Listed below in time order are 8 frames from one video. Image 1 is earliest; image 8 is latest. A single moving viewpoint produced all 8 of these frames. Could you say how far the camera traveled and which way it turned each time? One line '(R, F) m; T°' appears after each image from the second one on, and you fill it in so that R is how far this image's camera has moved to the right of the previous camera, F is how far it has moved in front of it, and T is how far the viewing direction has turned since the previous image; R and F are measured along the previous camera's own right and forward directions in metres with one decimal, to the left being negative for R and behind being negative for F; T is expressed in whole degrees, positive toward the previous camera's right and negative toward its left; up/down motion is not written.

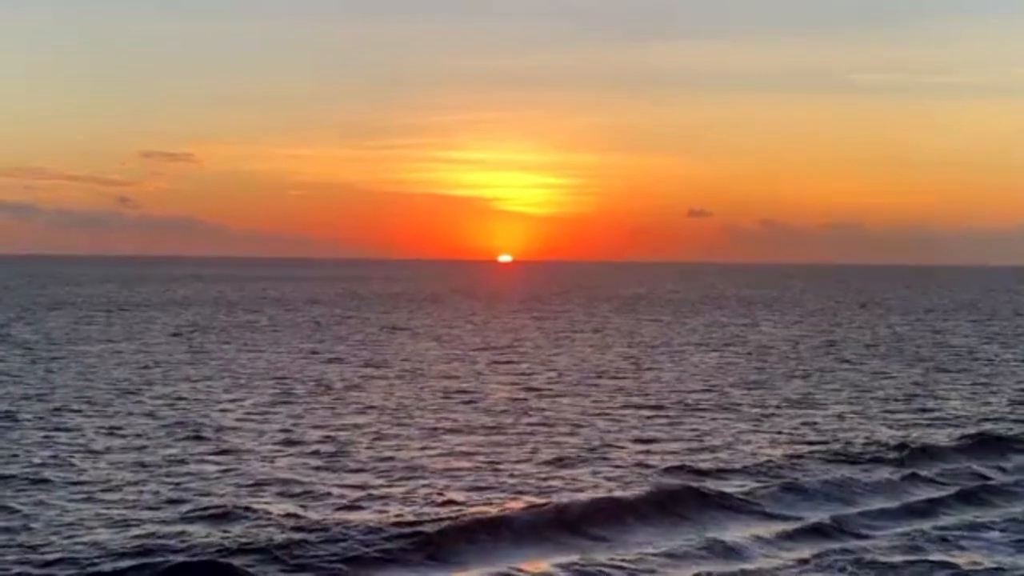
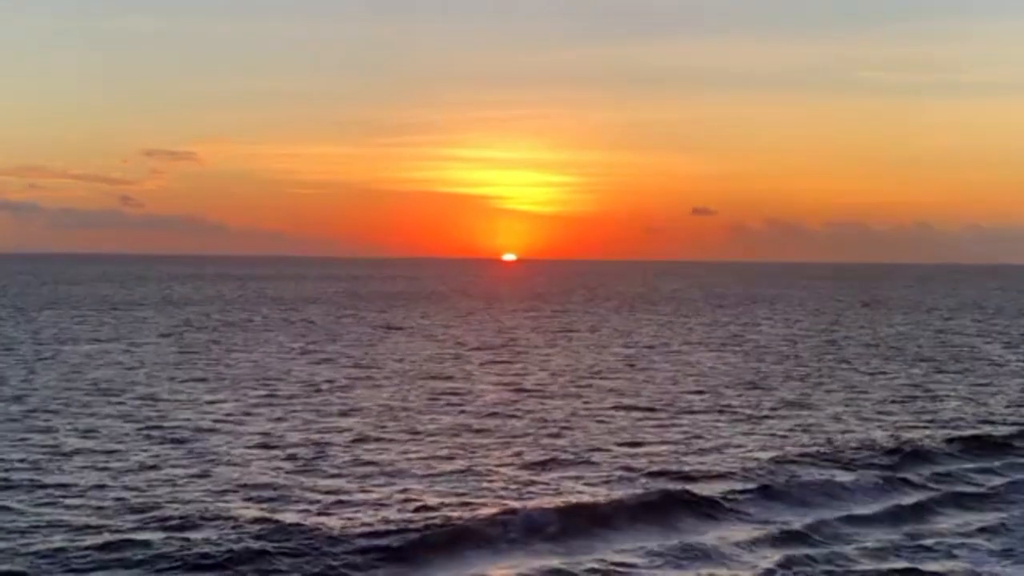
(-4.3, +7.6) m; 0°
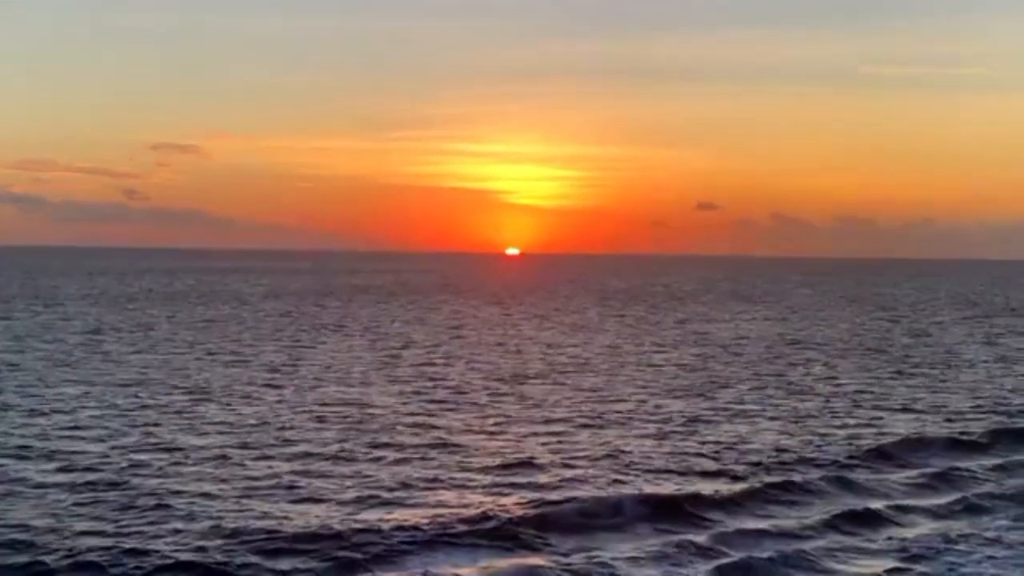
(+2.0, +4.0) m; 0°
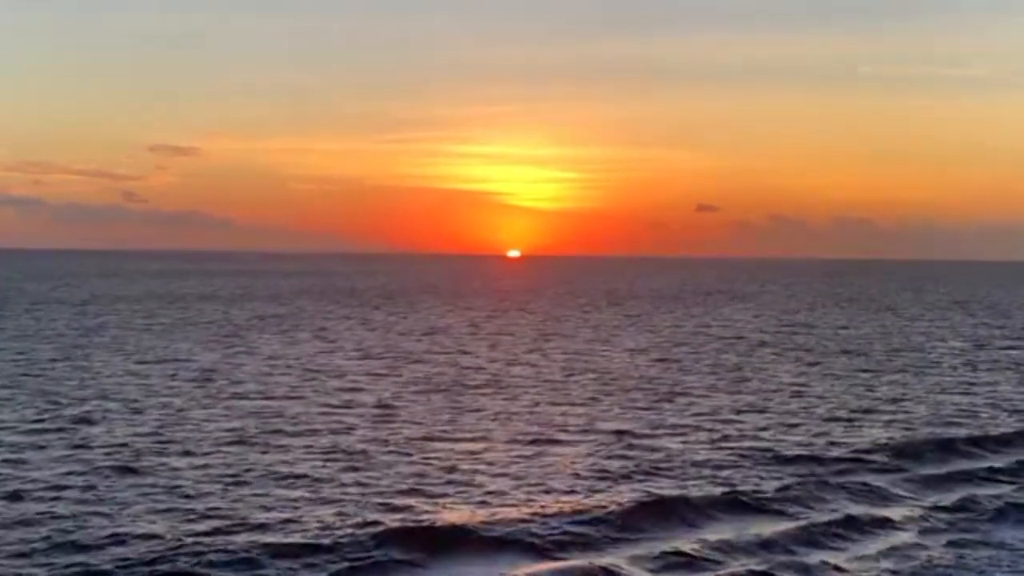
(+1.3, +3.0) m; 0°
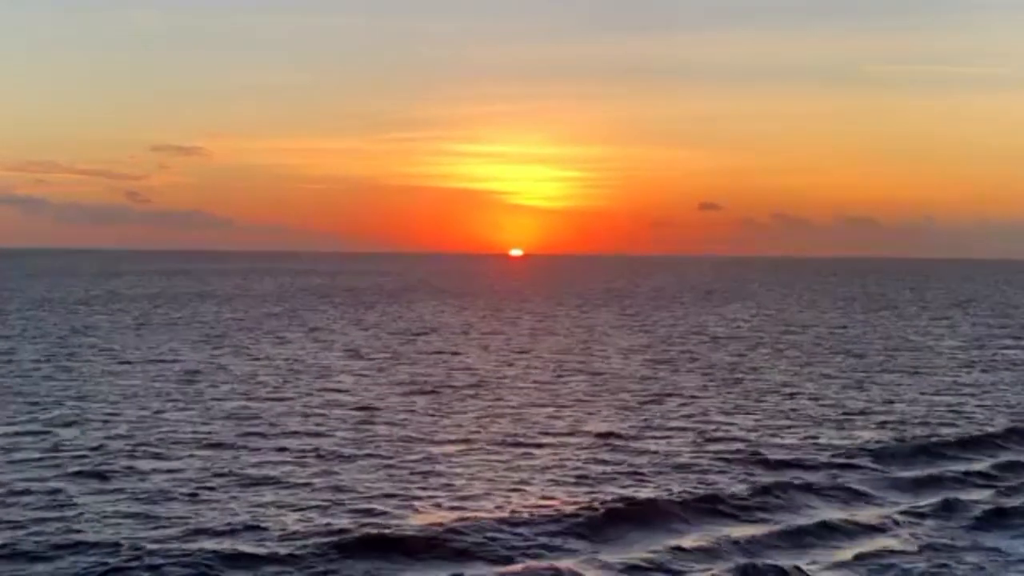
(-2.5, -2.9) m; 0°
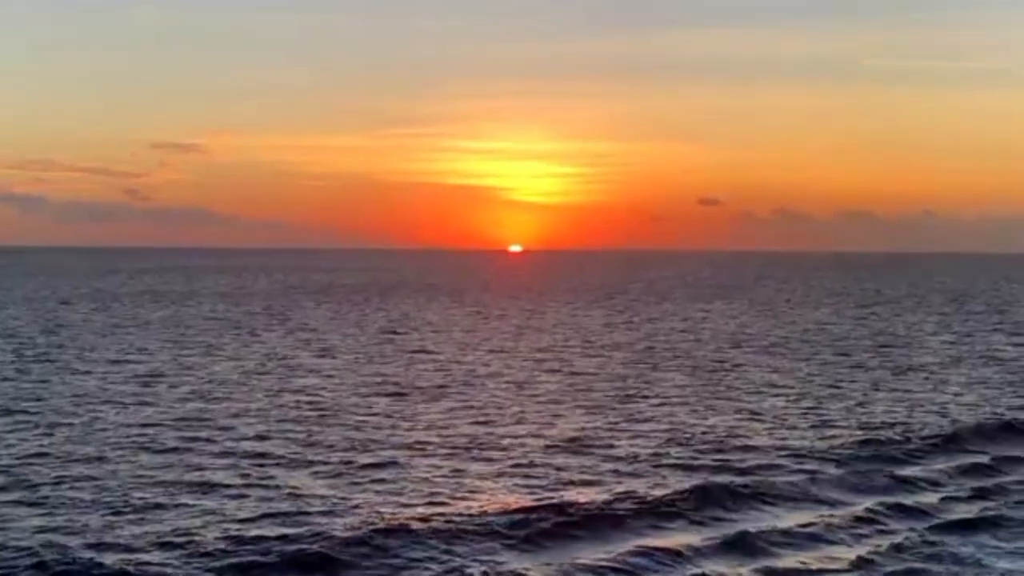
(+1.3, +2.2) m; 0°
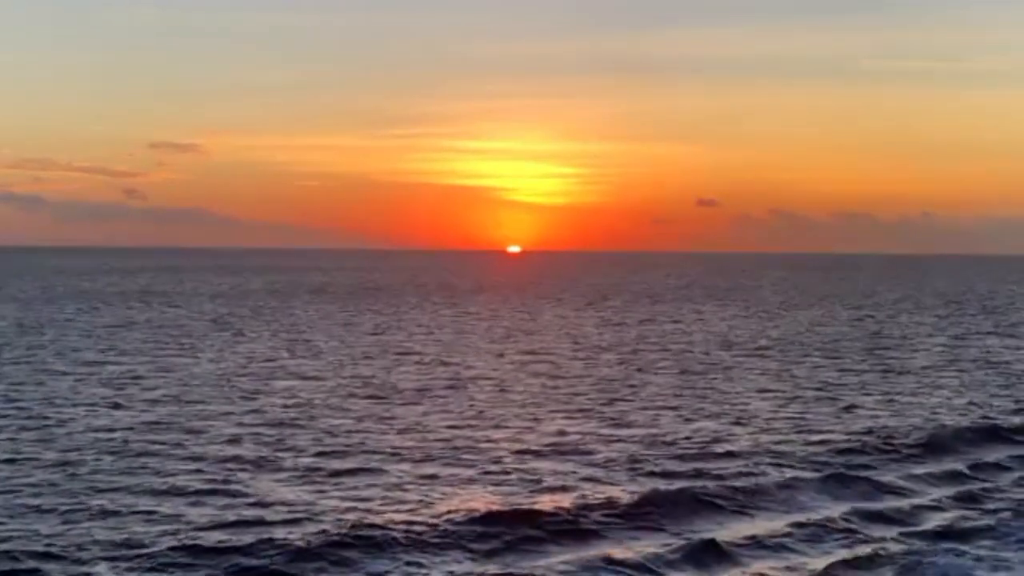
(-2.4, -3.9) m; 0°
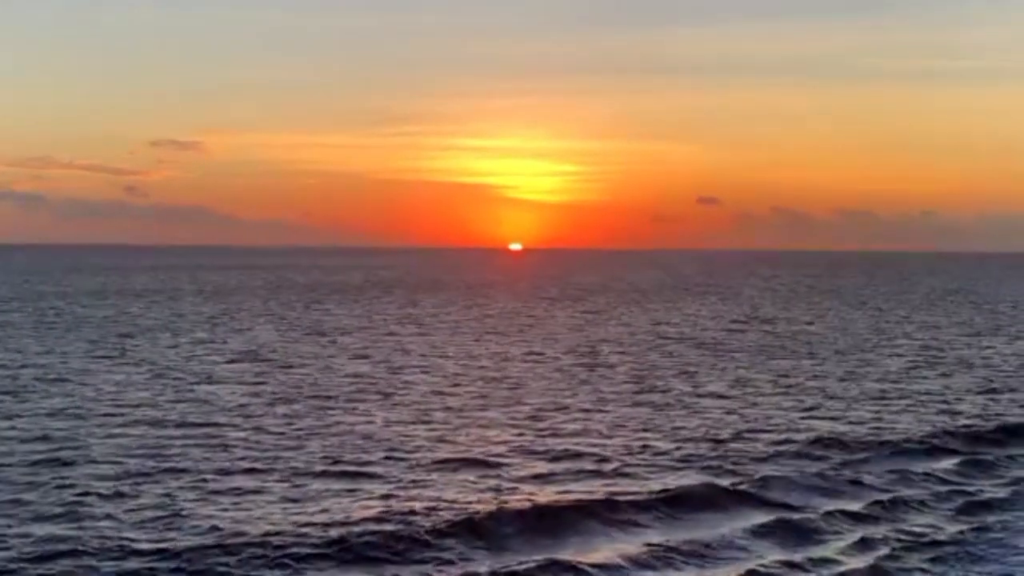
(+2.0, +3.3) m; 0°
